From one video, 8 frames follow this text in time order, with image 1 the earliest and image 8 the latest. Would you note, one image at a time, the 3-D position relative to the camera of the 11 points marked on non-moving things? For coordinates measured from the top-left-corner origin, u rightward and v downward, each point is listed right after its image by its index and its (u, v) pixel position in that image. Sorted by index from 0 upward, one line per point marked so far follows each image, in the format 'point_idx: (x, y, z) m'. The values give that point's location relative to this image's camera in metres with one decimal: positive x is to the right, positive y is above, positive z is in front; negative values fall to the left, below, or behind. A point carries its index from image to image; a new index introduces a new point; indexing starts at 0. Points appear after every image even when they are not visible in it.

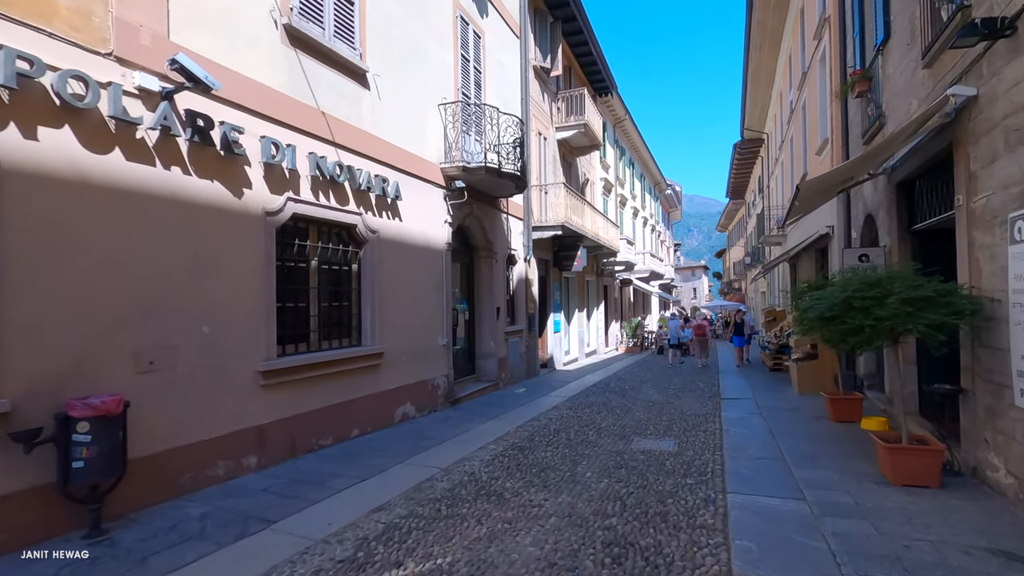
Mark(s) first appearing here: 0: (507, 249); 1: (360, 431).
0: (-0.1, +1.0, +12.8) m
1: (-2.2, -2.1, +7.4) m
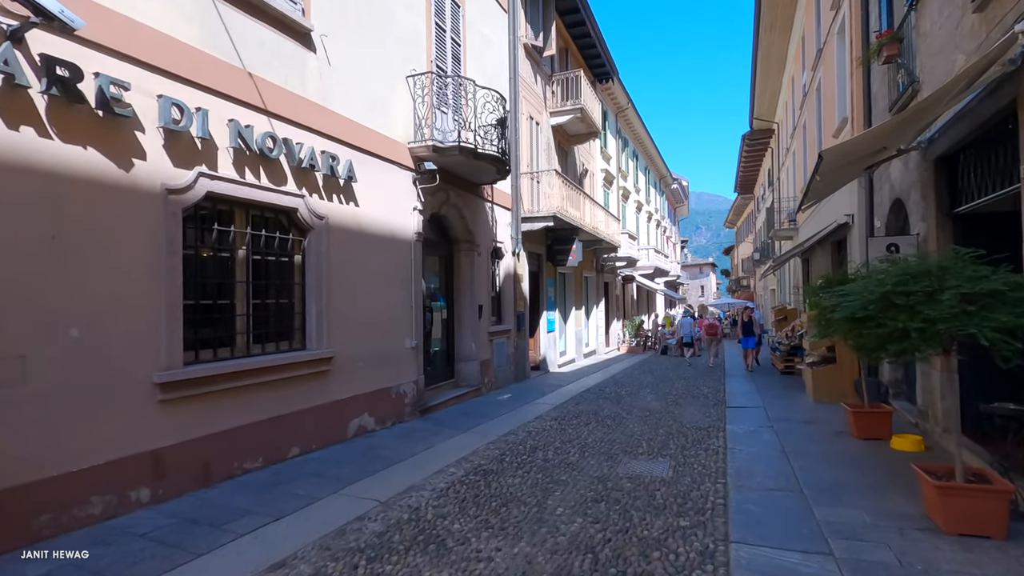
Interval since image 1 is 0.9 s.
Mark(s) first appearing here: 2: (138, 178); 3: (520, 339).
0: (-0.5, +1.1, +11.7) m
1: (-2.6, -2.0, +6.3) m
2: (-3.5, +1.0, +4.7) m
3: (+0.2, -1.3, +13.2) m
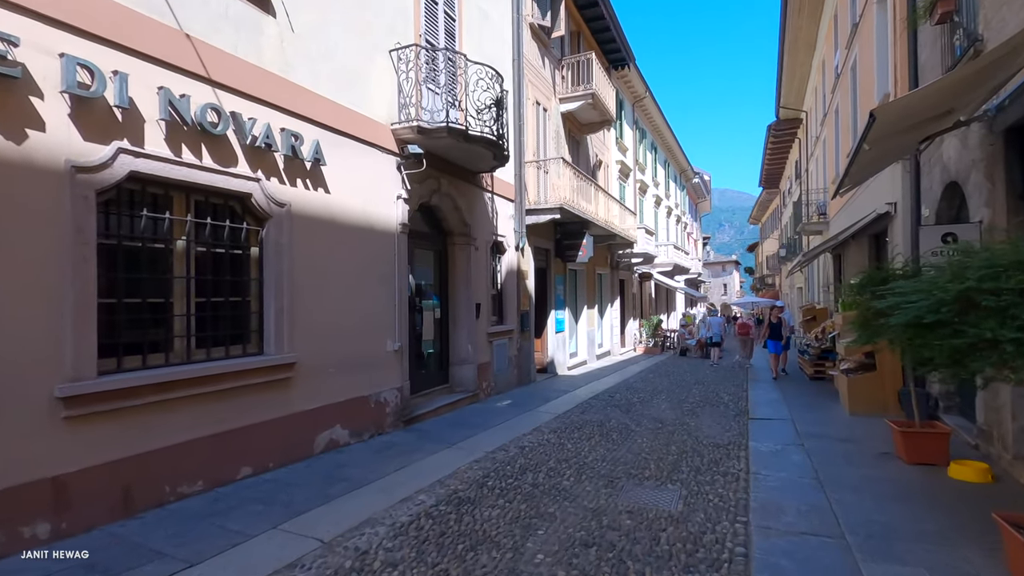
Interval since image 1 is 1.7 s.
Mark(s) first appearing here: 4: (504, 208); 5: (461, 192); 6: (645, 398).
0: (-0.4, +1.1, +10.8) m
1: (-2.8, -2.0, +5.5) m
2: (-3.7, +1.1, +3.9) m
3: (+0.3, -1.3, +12.3) m
4: (-0.2, +1.8, +11.5) m
5: (-1.0, +1.8, +9.6) m
6: (+2.9, -2.4, +11.1) m
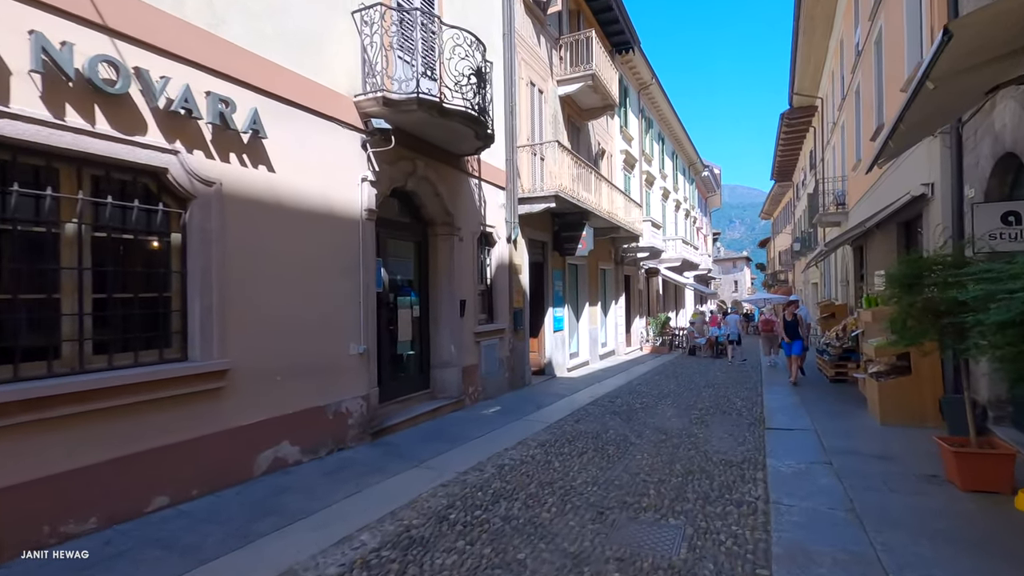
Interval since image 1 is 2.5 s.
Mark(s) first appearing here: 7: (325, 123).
0: (-0.7, +1.2, +9.8) m
1: (-3.1, -1.9, +4.6) m
2: (-4.1, +1.1, +3.0) m
3: (+0.1, -1.2, +11.3) m
4: (-0.4, +1.9, +10.5) m
5: (-1.2, +1.9, +8.6) m
6: (+2.7, -2.3, +10.1) m
7: (-2.4, +2.1, +6.3) m
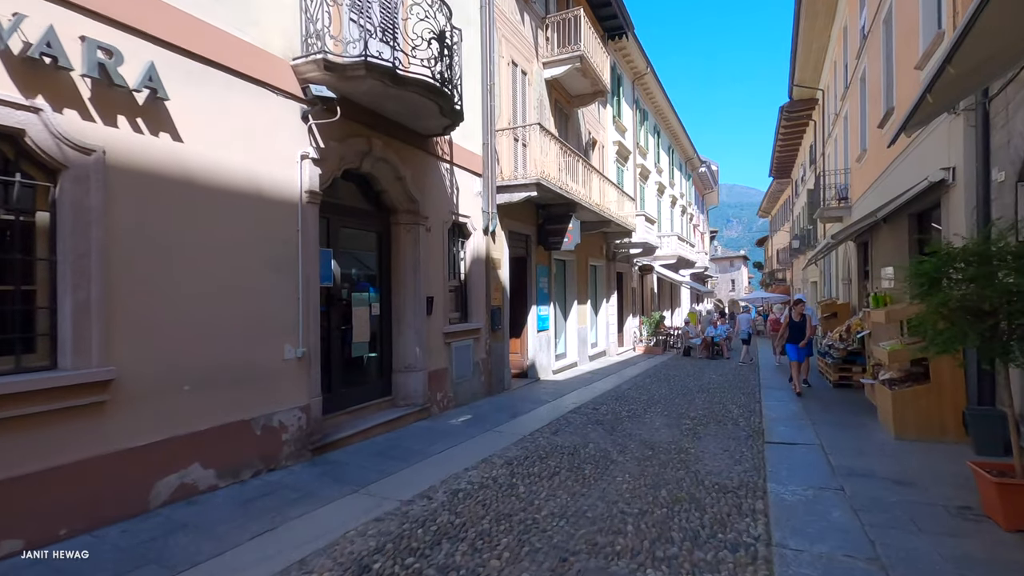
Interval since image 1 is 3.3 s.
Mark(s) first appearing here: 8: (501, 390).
0: (-1.1, +1.3, +8.9) m
1: (-3.5, -1.9, +3.7) m
2: (-4.5, +1.2, +2.1) m
3: (-0.3, -1.1, +10.4) m
4: (-0.8, +2.0, +9.6) m
5: (-1.7, +2.0, +7.7) m
6: (+2.3, -2.2, +9.2) m
7: (-2.8, +2.1, +5.4) m
8: (-0.2, -2.1, +10.5) m
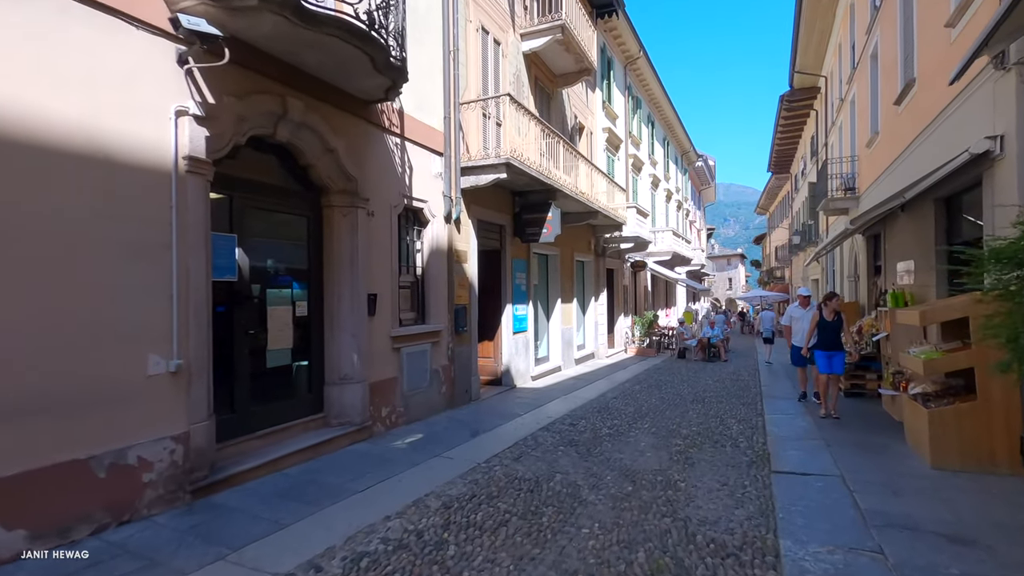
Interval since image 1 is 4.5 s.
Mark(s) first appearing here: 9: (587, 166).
0: (-1.7, +1.4, +7.6) m
1: (-4.1, -1.8, +2.4) m
2: (-5.0, +1.2, +0.7) m
3: (-0.9, -1.0, +9.1) m
4: (-1.4, +2.1, +8.3) m
5: (-2.2, +2.0, +6.3) m
6: (+1.7, -2.2, +7.9) m
7: (-3.3, +2.2, +4.0) m
8: (-0.8, -2.1, +9.2) m
9: (+2.1, +3.5, +14.3) m
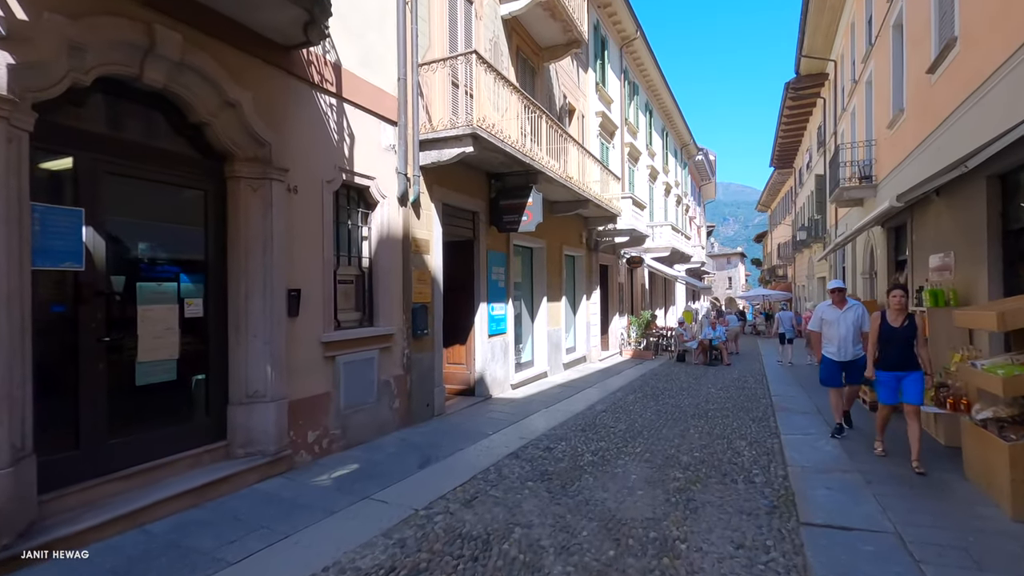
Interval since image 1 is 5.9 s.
0: (-2.2, +1.4, +6.2) m
1: (-4.6, -1.8, +1.0) m
2: (-5.5, +1.3, -0.7) m
3: (-1.4, -0.9, +7.7) m
4: (-1.9, +2.1, +6.8) m
5: (-2.7, +2.1, +4.9) m
6: (+1.2, -2.1, +6.5) m
7: (-3.8, +2.2, +2.6) m
8: (-1.3, -2.0, +7.8) m
9: (+1.6, +3.6, +12.8) m
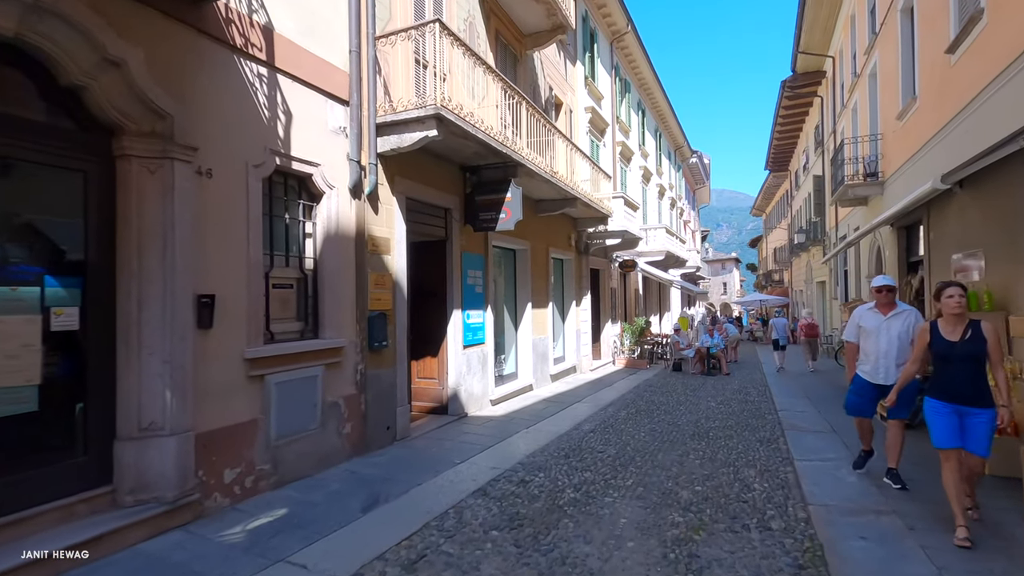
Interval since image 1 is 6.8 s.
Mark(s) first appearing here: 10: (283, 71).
0: (-2.5, +1.4, +5.2) m
1: (-4.9, -1.8, -0.1) m
2: (-5.8, +1.3, -1.7) m
3: (-1.8, -1.0, +6.7) m
4: (-2.3, +2.1, +5.9) m
5: (-3.1, +2.1, +3.9) m
6: (+0.9, -2.1, +5.5) m
7: (-4.1, +2.2, +1.6) m
8: (-1.6, -2.1, +6.8) m
9: (+1.2, +3.4, +11.9) m
10: (-2.4, +2.3, +5.4) m
